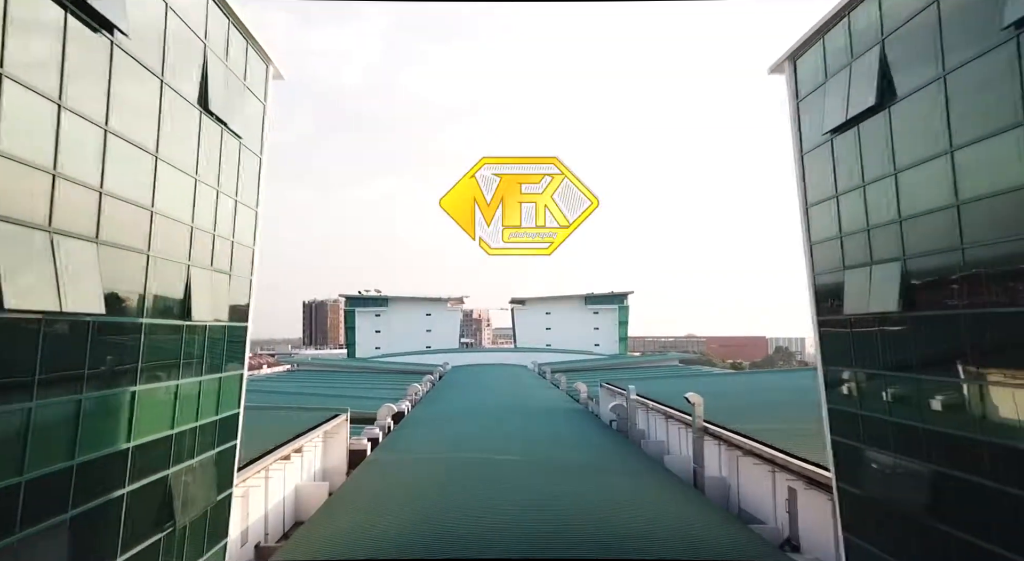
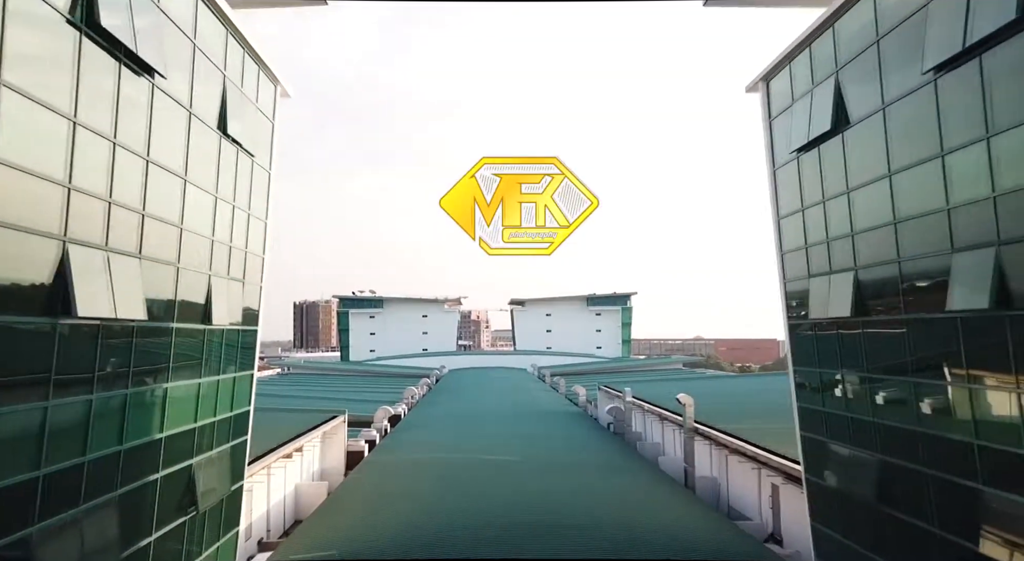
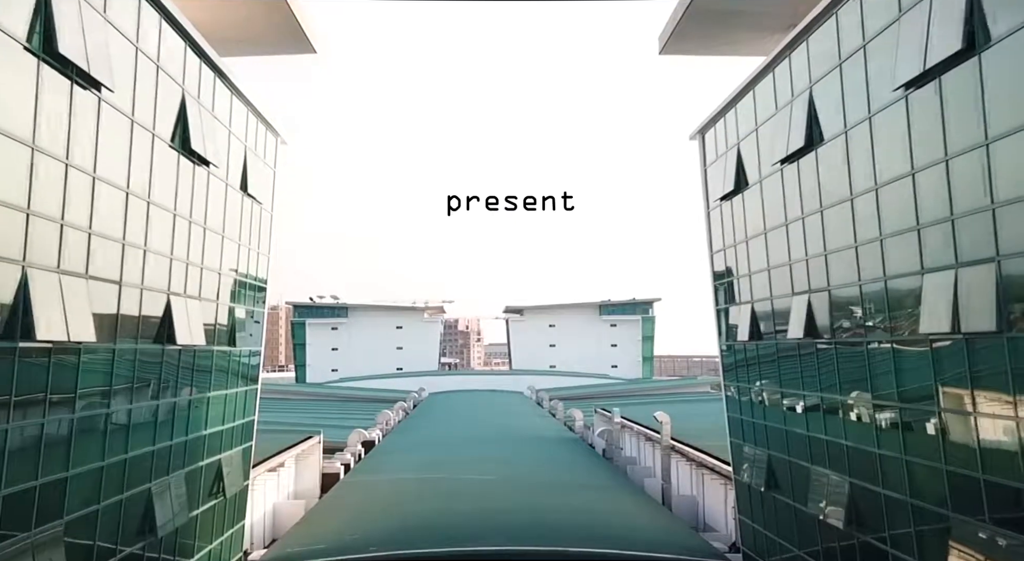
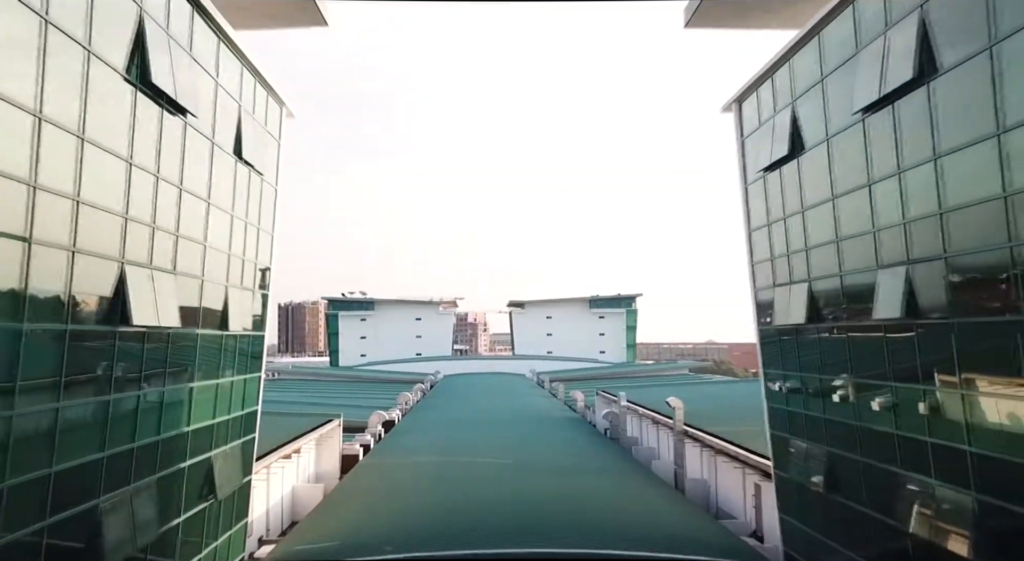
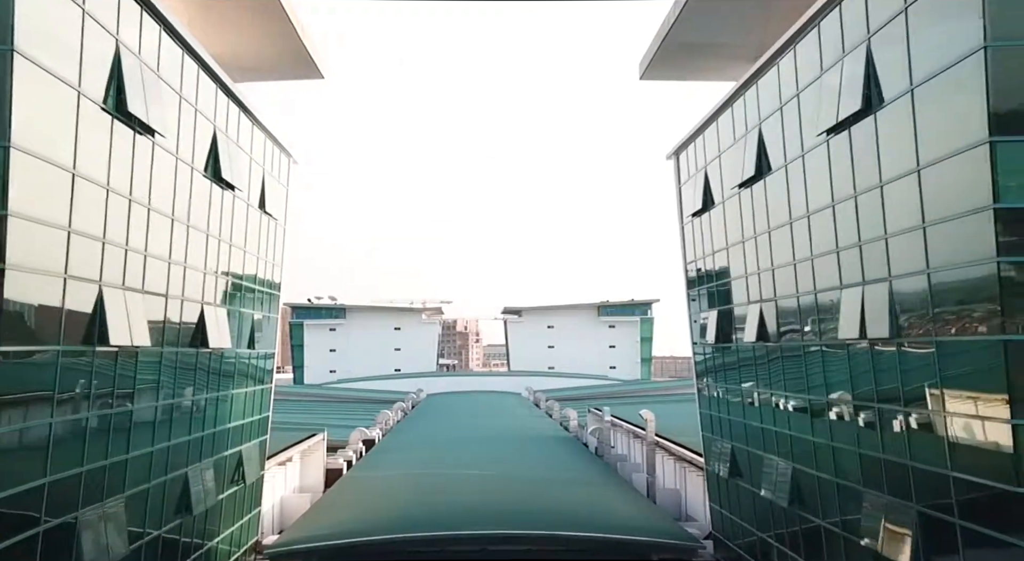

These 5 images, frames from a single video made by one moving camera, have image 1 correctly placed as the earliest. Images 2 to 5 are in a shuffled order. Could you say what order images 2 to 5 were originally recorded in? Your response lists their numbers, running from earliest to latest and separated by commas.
2, 4, 3, 5
